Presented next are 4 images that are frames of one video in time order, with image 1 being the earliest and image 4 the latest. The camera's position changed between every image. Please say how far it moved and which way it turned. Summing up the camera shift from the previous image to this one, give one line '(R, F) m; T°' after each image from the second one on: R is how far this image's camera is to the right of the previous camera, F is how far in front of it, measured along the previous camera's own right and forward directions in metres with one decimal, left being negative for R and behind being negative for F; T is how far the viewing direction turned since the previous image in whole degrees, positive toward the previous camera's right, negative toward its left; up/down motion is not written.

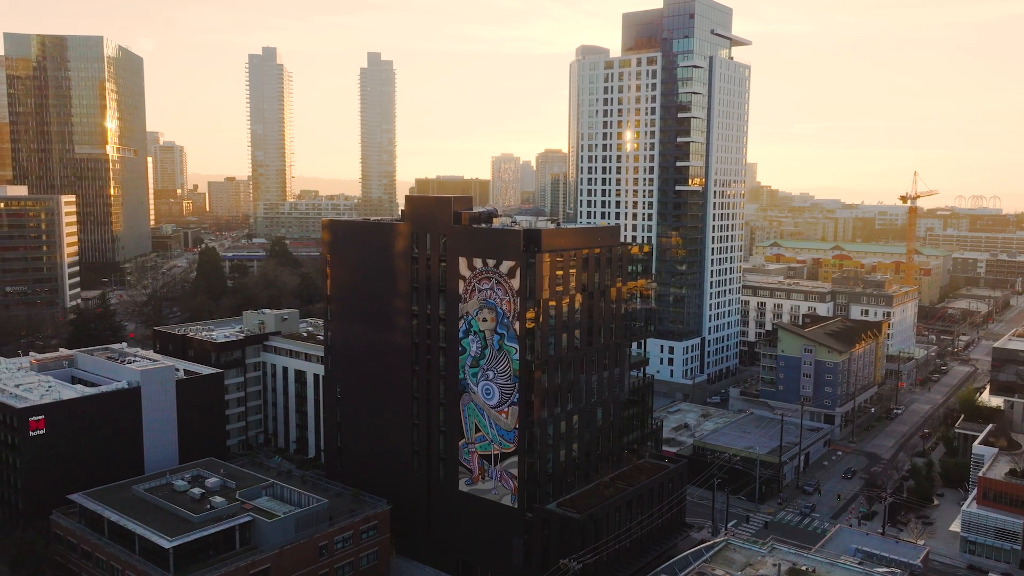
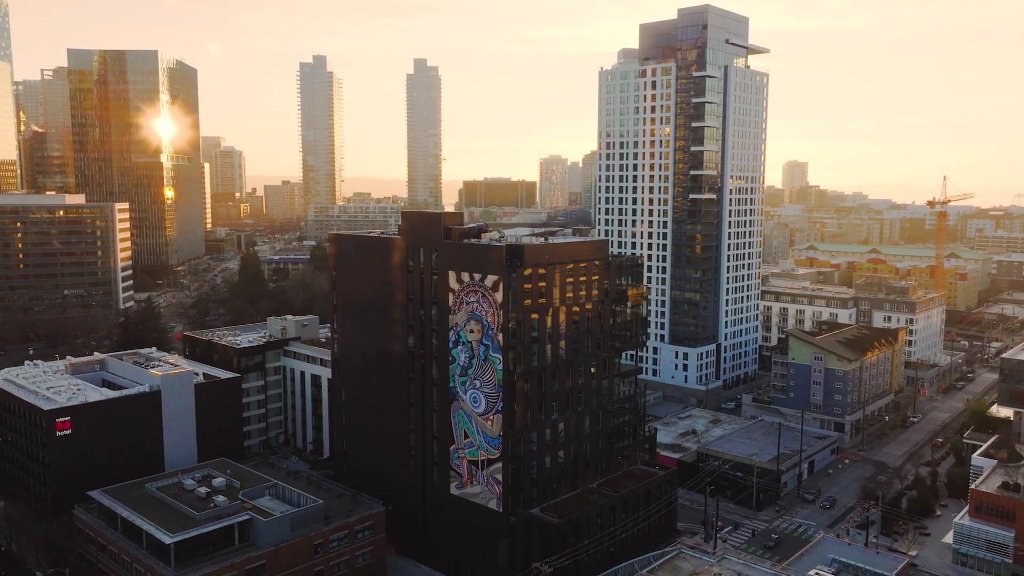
(+11.7, -4.8) m; -4°
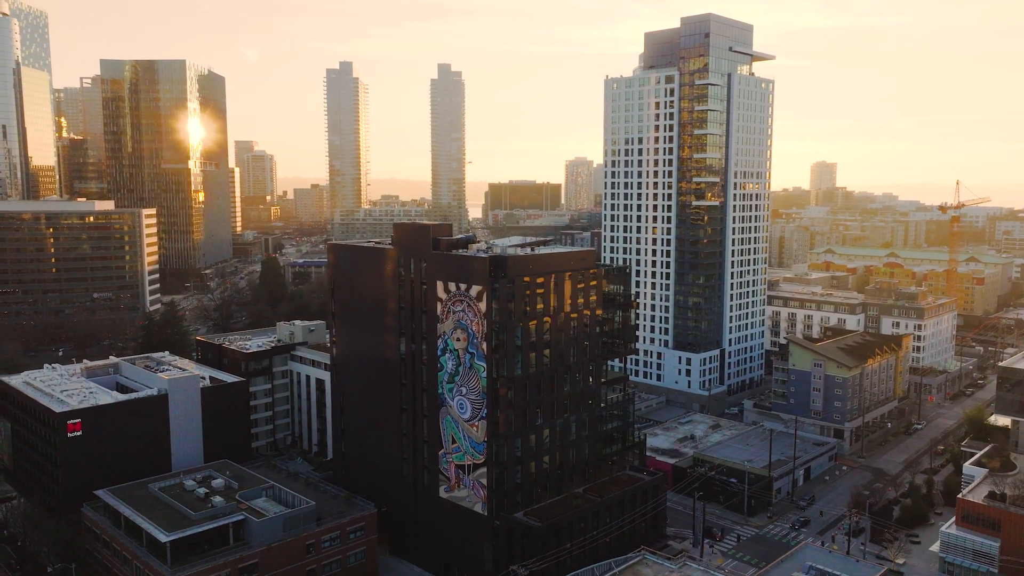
(+8.0, -3.3) m; -2°
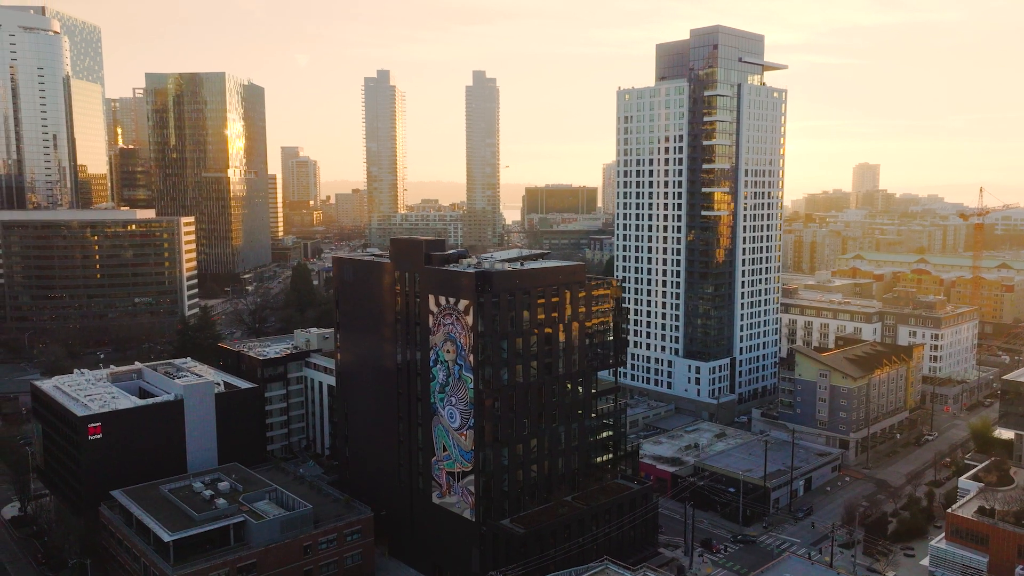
(+10.1, -4.1) m; -3°
